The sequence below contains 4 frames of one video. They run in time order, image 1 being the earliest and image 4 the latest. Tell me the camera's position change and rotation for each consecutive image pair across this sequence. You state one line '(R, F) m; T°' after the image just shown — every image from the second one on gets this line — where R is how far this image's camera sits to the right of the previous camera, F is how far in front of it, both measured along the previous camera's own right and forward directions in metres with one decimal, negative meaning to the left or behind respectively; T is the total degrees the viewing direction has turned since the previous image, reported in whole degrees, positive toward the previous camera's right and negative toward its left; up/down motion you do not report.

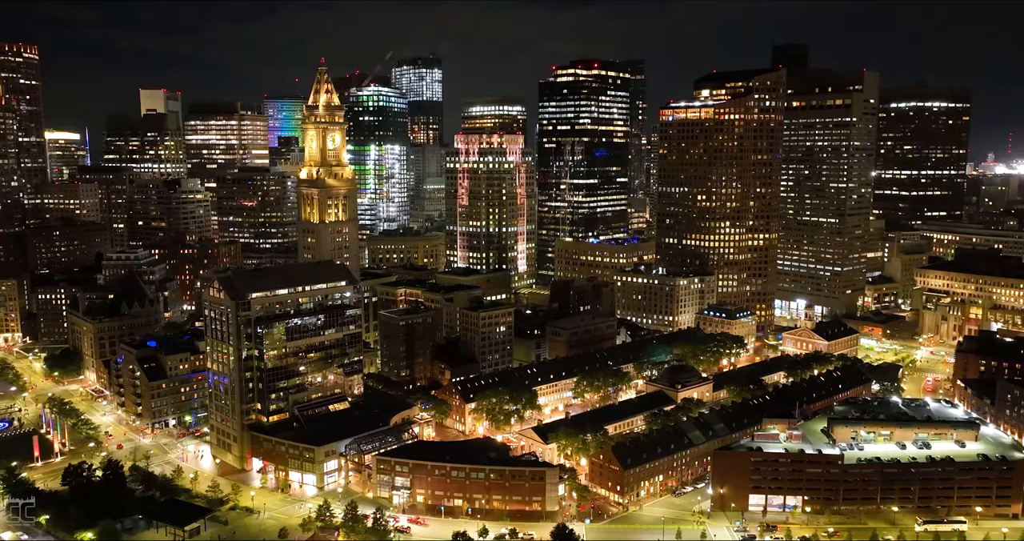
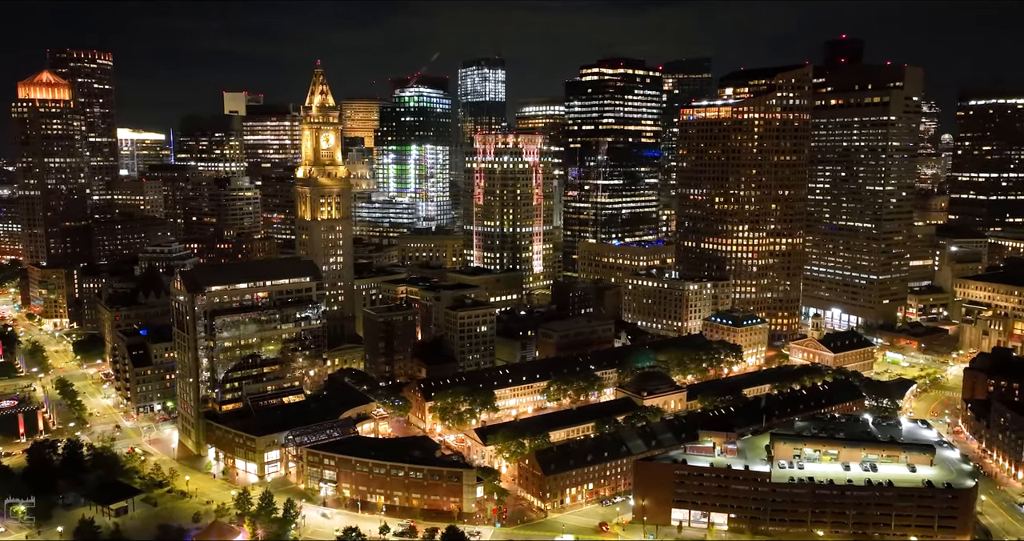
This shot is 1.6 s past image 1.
(+22.9, +2.2) m; -7°
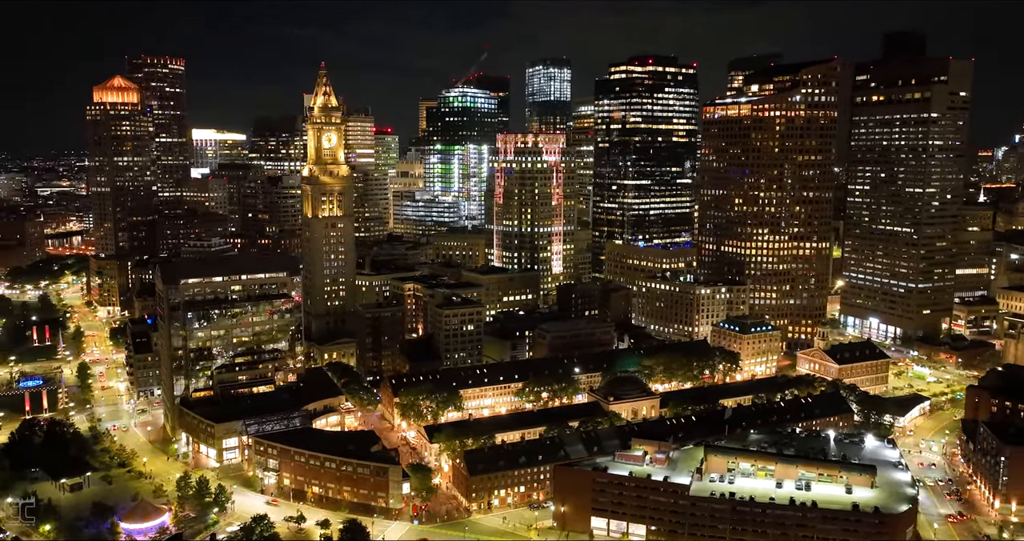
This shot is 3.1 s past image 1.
(+22.2, +1.9) m; -8°
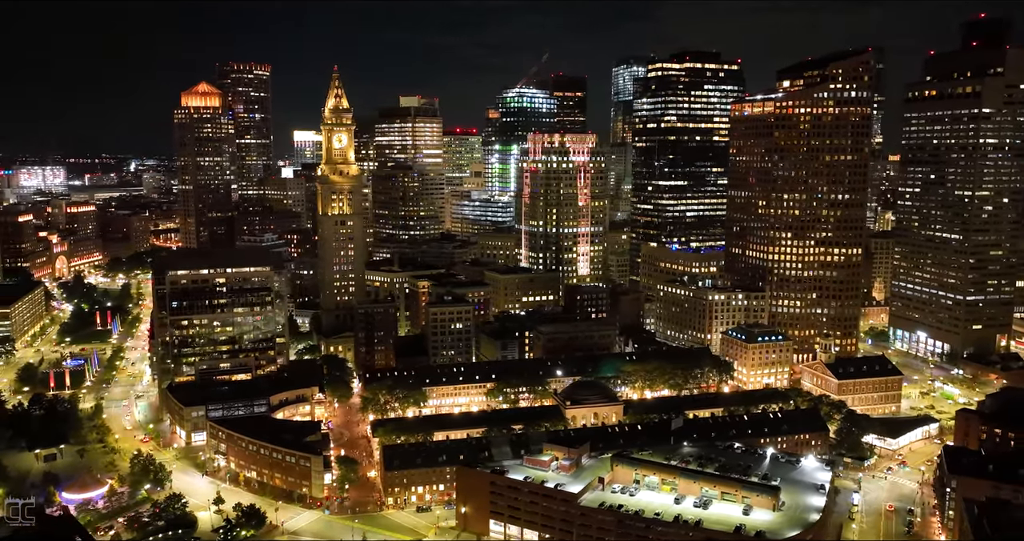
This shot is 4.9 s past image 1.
(+26.9, +2.4) m; -9°
